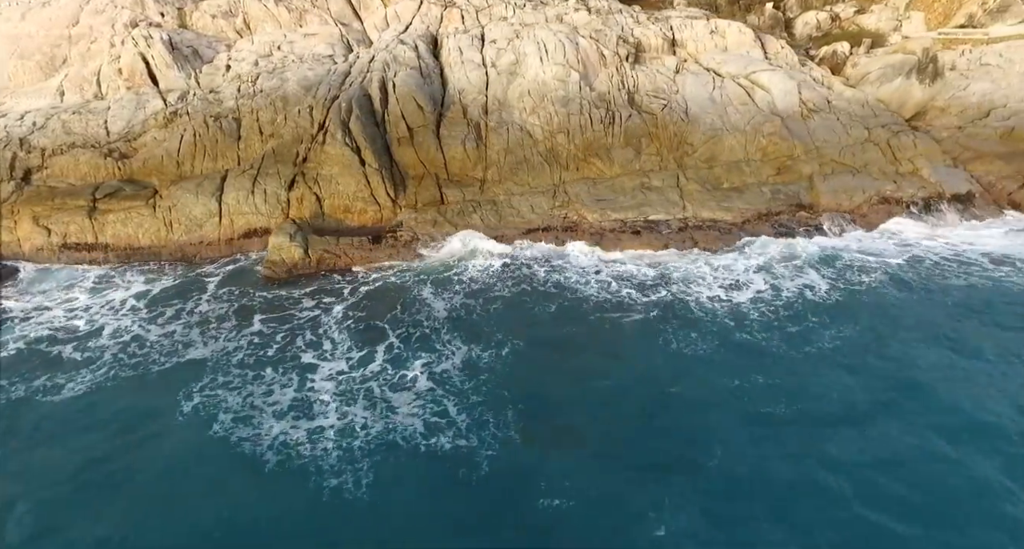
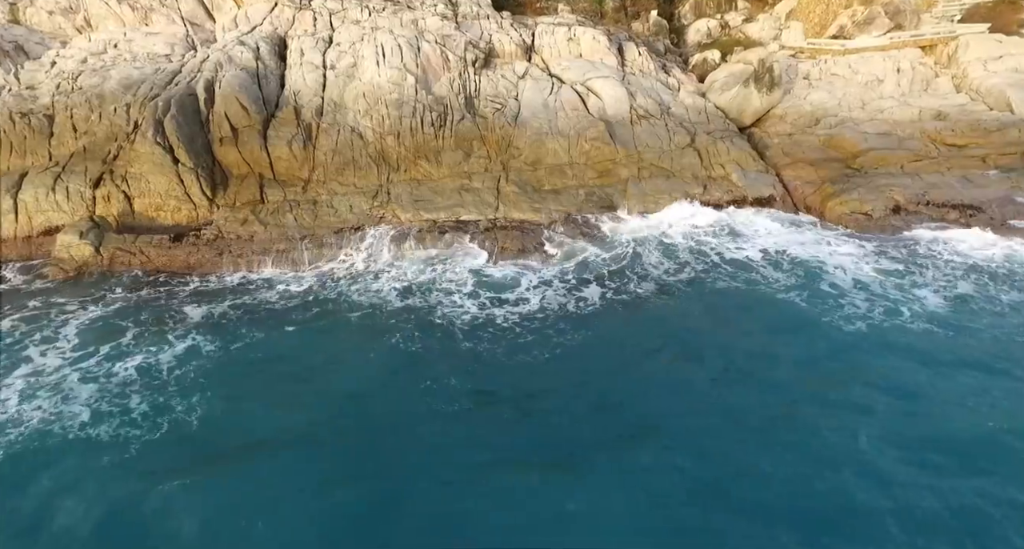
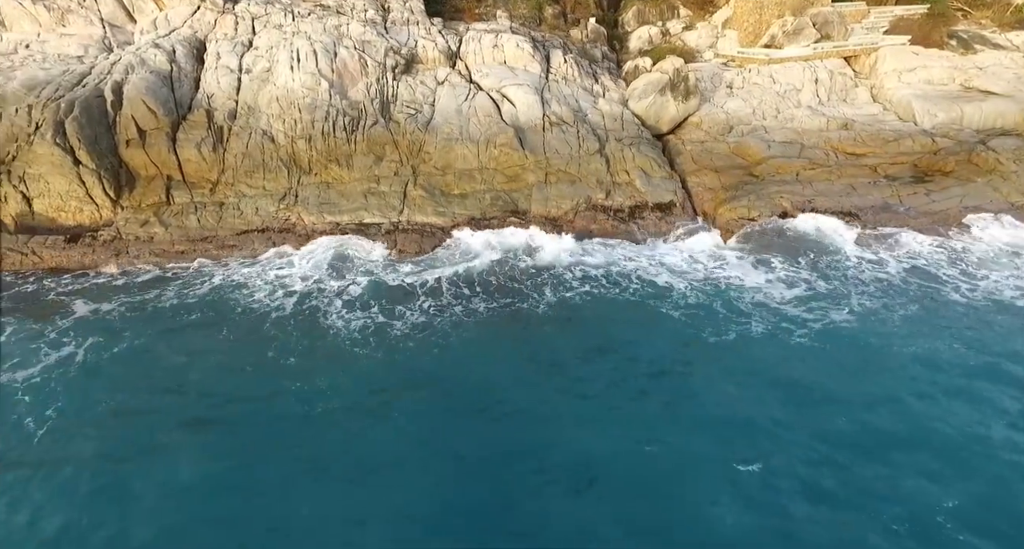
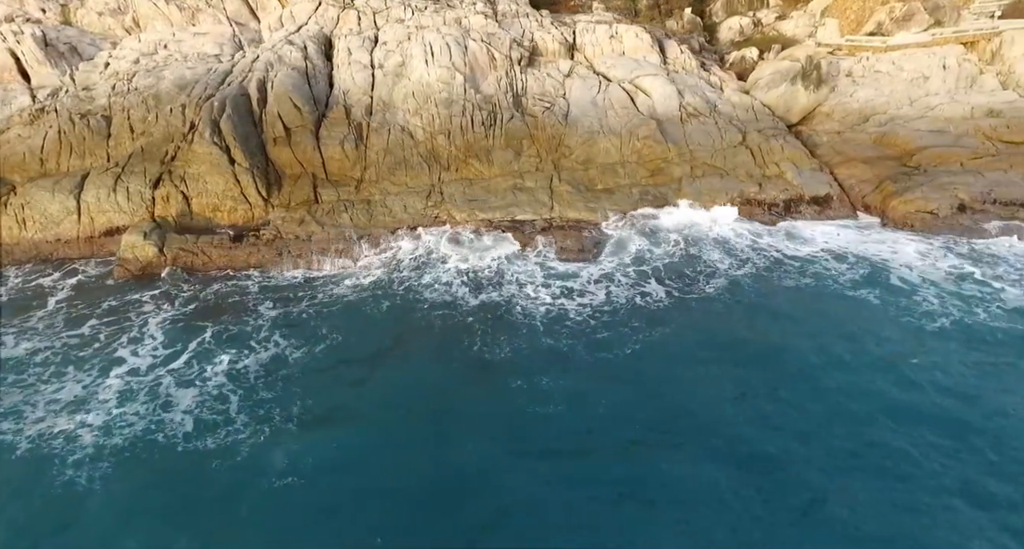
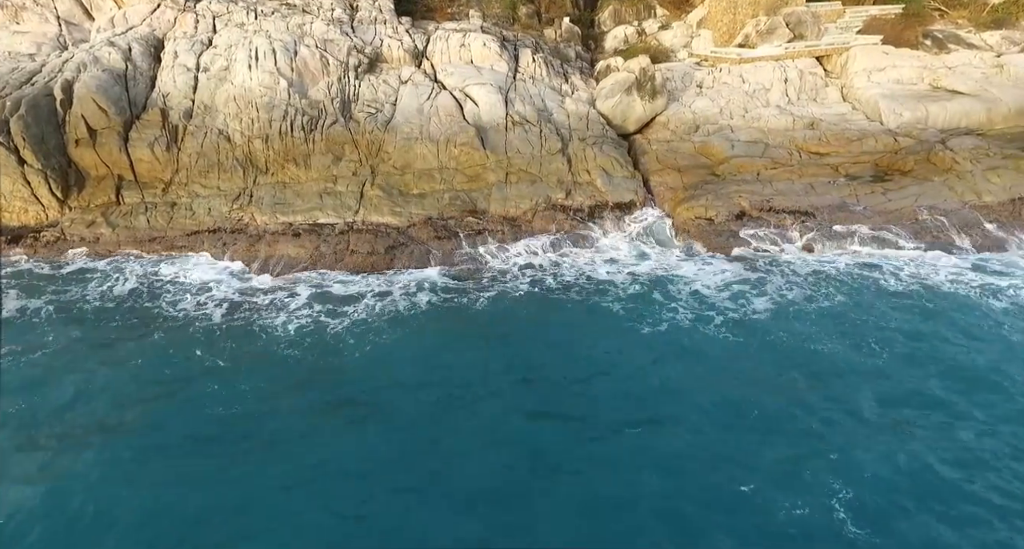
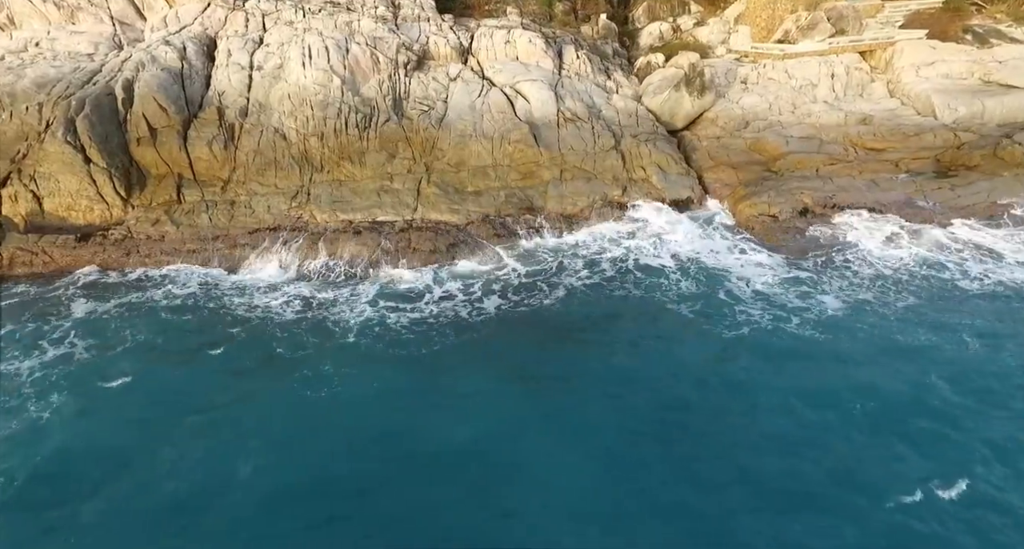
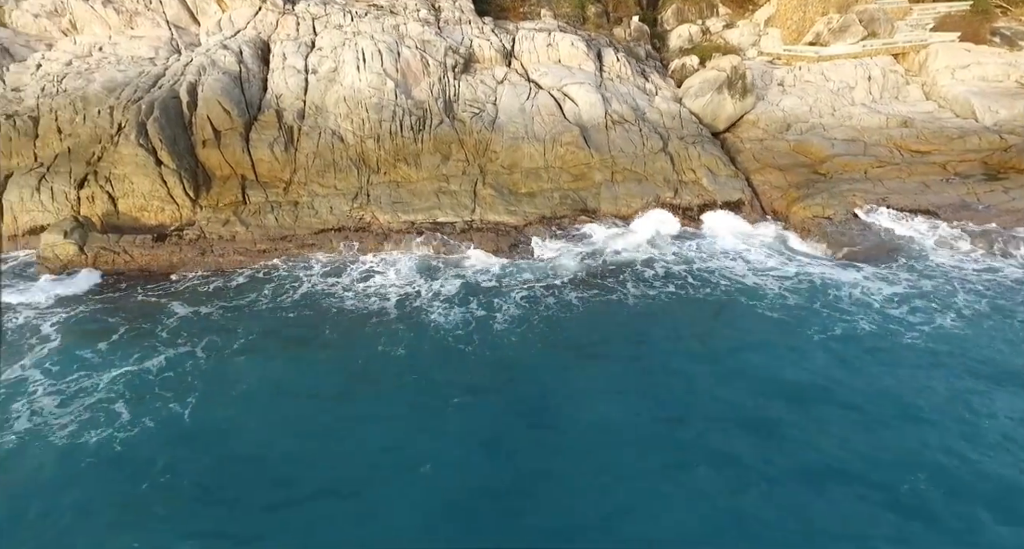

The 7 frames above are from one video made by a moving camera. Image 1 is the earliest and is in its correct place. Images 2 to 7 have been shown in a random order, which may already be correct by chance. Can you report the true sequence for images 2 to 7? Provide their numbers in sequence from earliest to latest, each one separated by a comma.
4, 2, 6, 5, 3, 7
